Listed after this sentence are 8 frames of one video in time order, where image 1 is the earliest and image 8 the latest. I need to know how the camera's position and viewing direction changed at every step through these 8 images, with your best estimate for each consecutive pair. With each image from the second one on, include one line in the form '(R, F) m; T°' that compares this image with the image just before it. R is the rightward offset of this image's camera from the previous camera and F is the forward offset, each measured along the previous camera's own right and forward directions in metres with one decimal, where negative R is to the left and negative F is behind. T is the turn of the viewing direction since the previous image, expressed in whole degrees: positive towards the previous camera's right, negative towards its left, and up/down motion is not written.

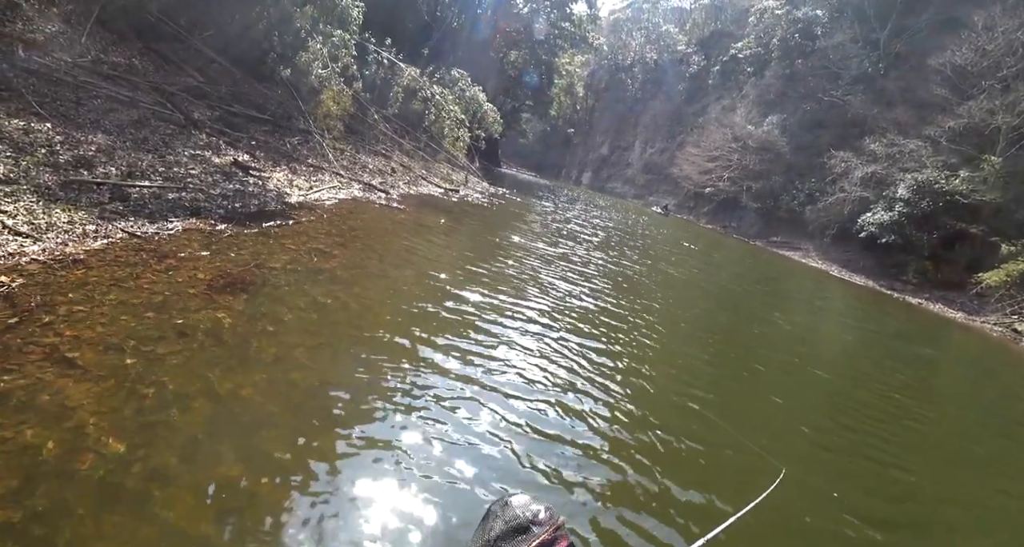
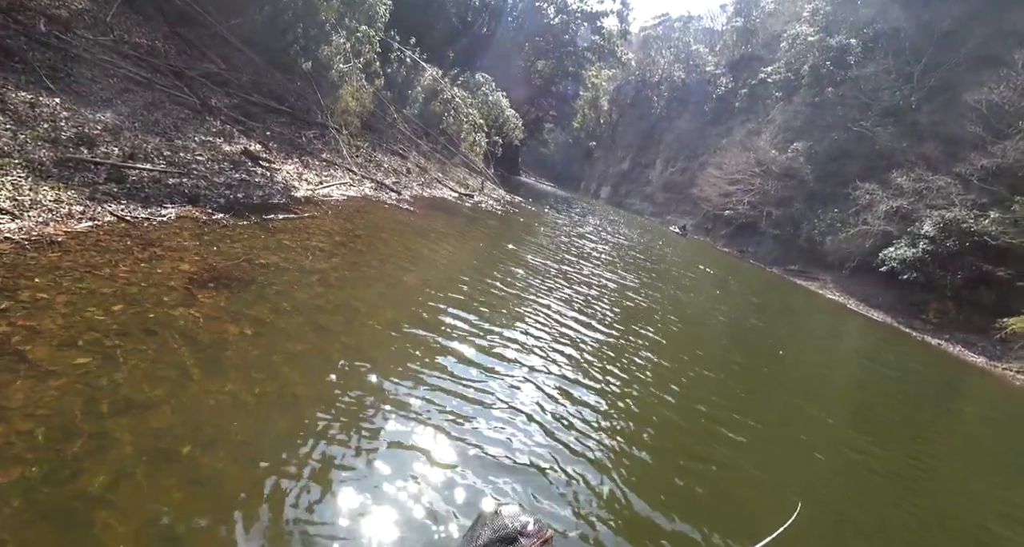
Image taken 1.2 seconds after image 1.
(+0.1, +0.5) m; -1°
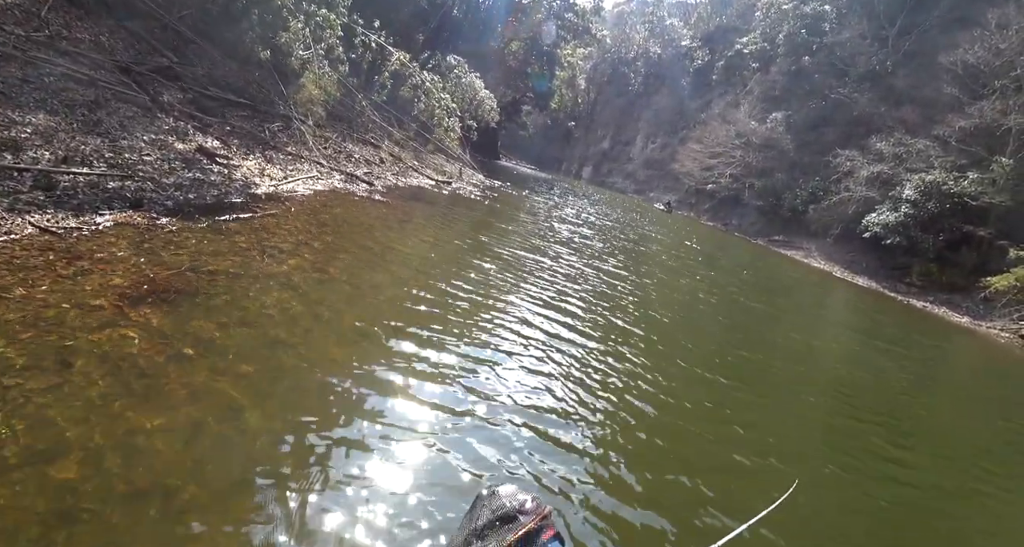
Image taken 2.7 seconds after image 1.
(+0.2, +0.6) m; +1°
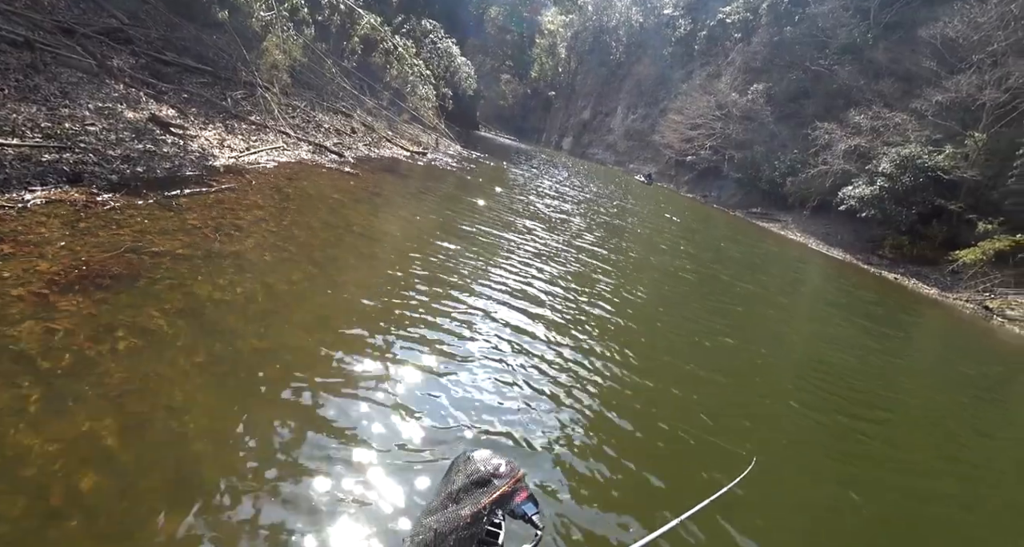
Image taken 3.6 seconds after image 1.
(+0.1, +0.4) m; +2°
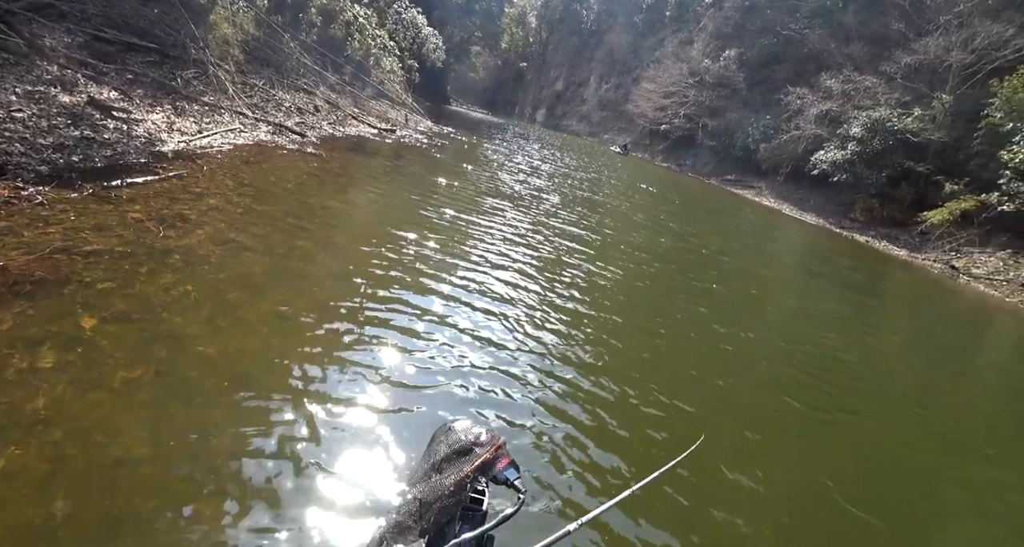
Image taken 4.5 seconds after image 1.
(+0.1, +0.4) m; +2°
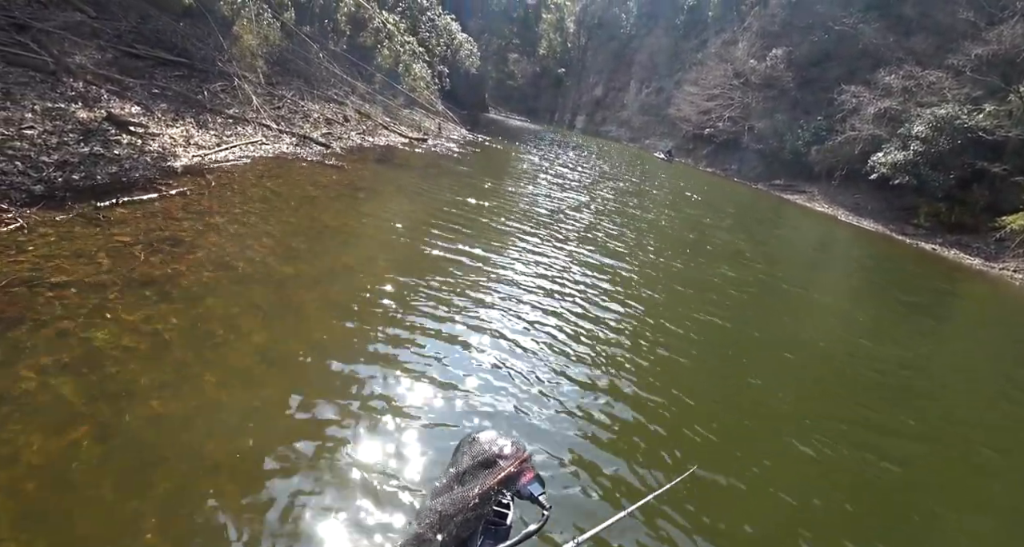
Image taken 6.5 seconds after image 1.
(+0.2, +1.0) m; -4°
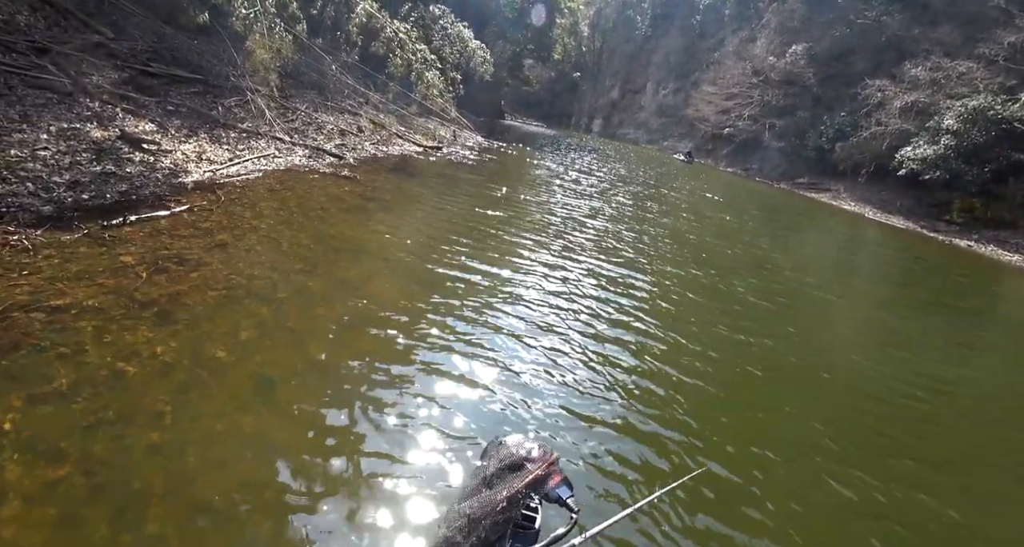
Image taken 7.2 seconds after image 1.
(+0.1, +0.3) m; -2°
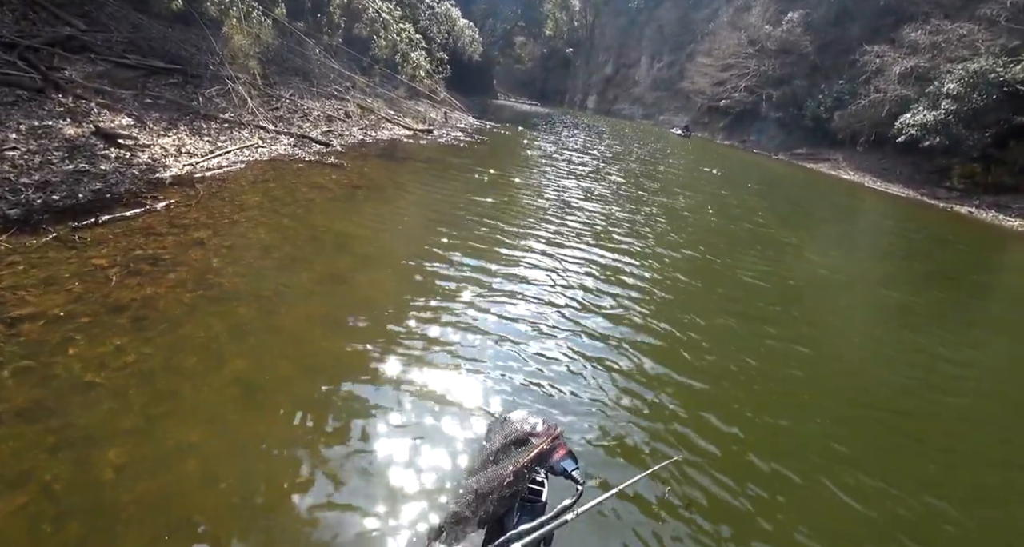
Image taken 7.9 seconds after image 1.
(+0.1, +0.3) m; 0°
